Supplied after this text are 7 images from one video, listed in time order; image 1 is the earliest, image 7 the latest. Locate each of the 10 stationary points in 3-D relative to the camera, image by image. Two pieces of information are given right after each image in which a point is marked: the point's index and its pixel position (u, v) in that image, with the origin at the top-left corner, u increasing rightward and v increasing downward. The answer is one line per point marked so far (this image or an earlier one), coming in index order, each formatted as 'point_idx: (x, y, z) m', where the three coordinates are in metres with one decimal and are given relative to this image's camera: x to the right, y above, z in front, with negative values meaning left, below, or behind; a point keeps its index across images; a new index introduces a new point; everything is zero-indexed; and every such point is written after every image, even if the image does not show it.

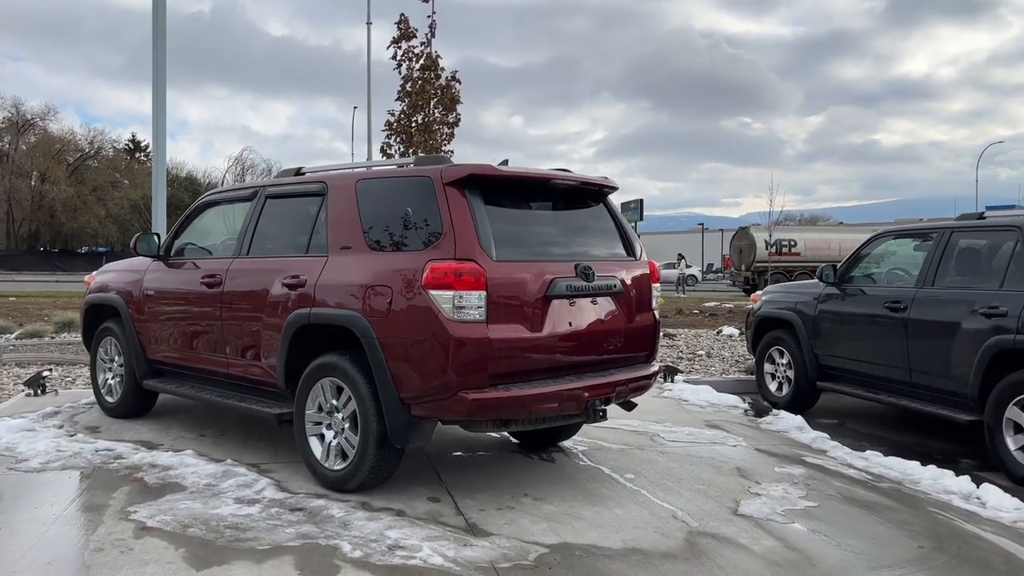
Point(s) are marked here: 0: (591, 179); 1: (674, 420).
0: (+0.4, +0.6, +4.7) m
1: (+1.2, -1.0, +6.6) m
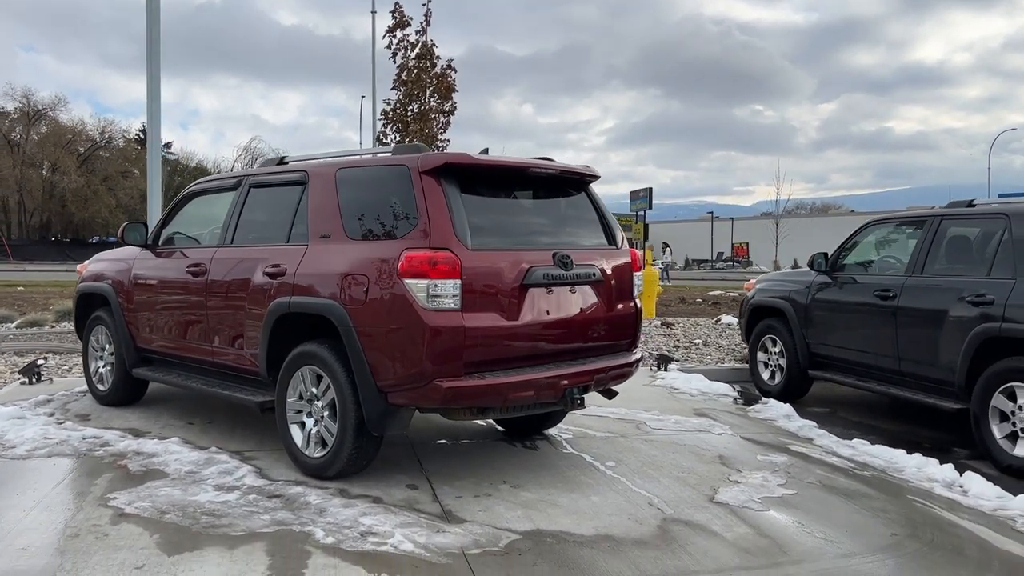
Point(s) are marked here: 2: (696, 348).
0: (+0.3, +0.6, +4.7) m
1: (+1.1, -0.9, +6.6) m
2: (+2.1, -0.7, +10.0) m
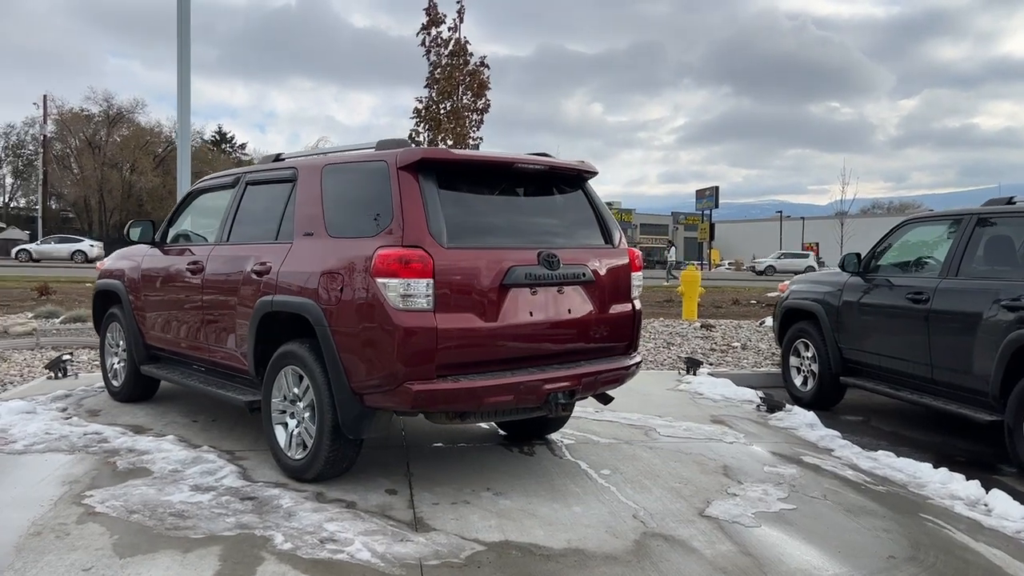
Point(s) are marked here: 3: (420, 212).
0: (+0.3, +0.6, +4.5) m
1: (+1.2, -0.9, +6.3) m
2: (+2.5, -0.7, +9.7) m
3: (-0.4, +0.3, +4.0) m
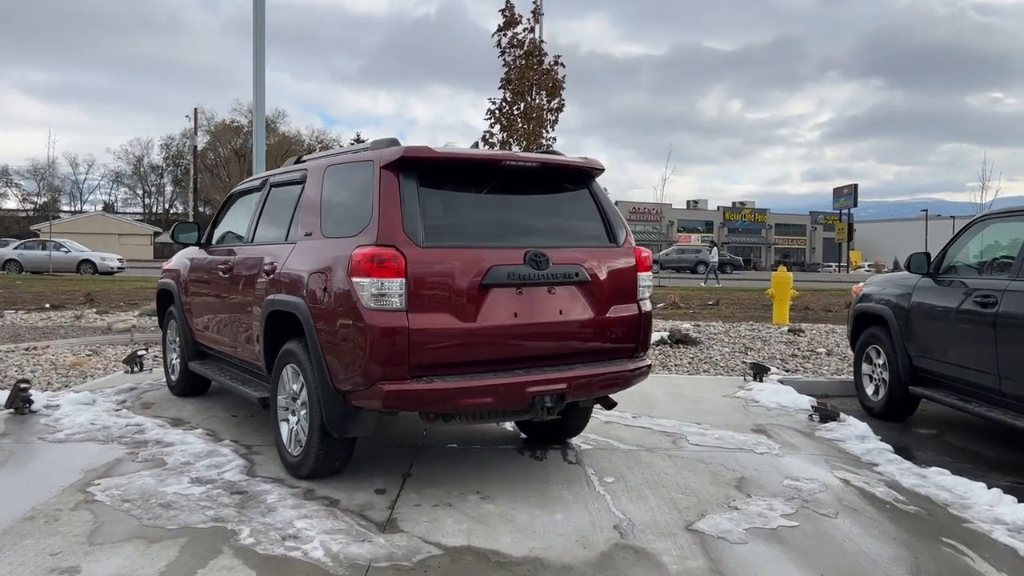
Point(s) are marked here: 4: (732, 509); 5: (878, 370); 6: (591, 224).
0: (+0.2, +0.6, +4.4) m
1: (+1.4, -0.9, +6.0) m
2: (+3.2, -0.7, +9.2) m
3: (-0.5, +0.3, +4.0) m
4: (+1.0, -1.0, +4.1) m
5: (+2.9, -0.7, +7.0) m
6: (+0.4, +0.3, +4.6) m
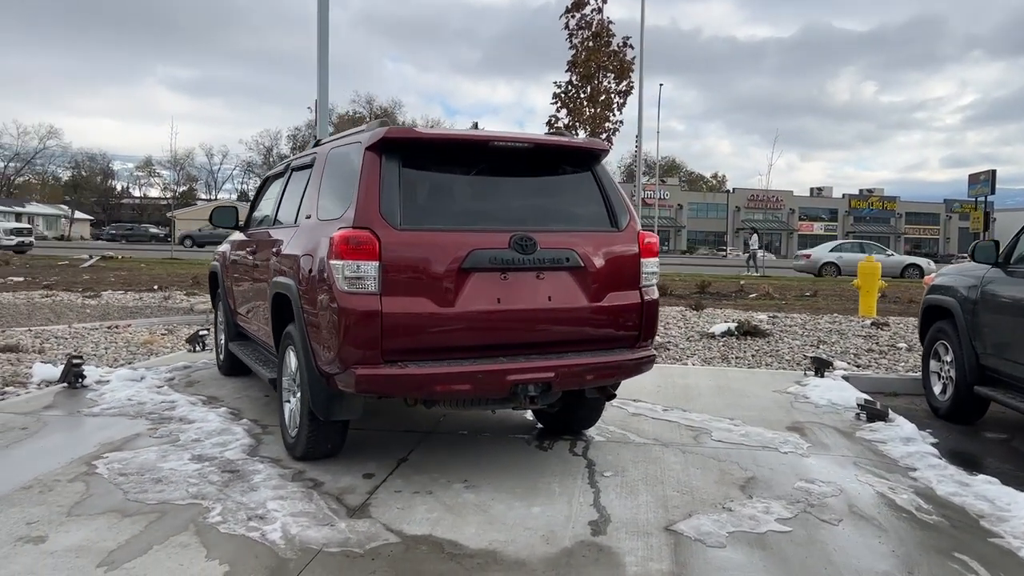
0: (+0.2, +0.7, +4.2) m
1: (+1.6, -0.8, +5.7) m
2: (+3.8, -0.6, +8.6) m
3: (-0.6, +0.4, +3.9) m
4: (+0.9, -1.0, +3.9) m
5: (+3.2, -0.6, +6.5) m
6: (+0.4, +0.4, +4.4) m
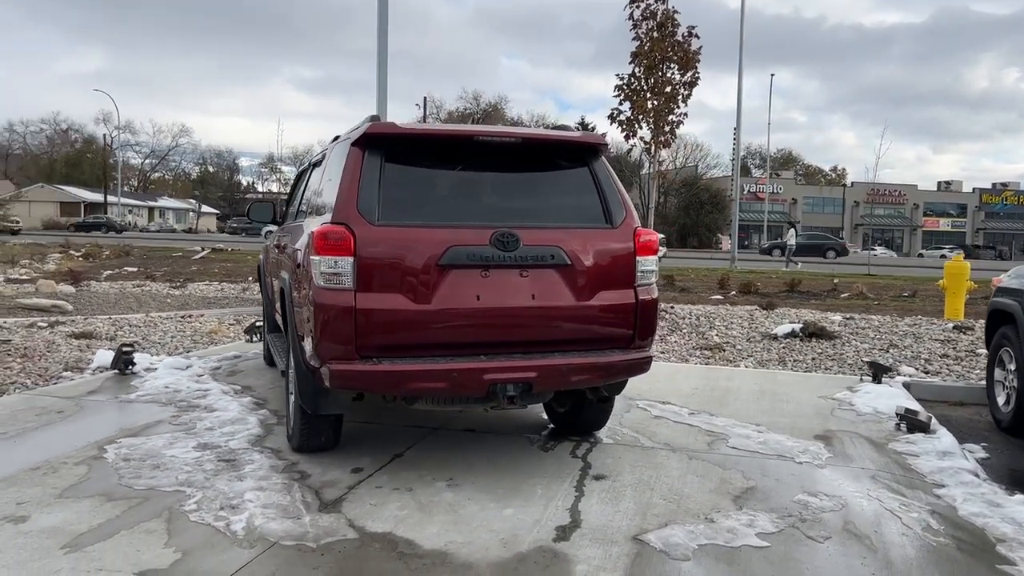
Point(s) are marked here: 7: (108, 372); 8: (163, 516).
0: (+0.1, +0.7, +4.1) m
1: (+1.7, -0.8, +5.4) m
2: (+4.2, -0.6, +8.0) m
3: (-0.7, +0.4, +3.9) m
4: (+0.8, -1.0, +3.7) m
5: (+3.4, -0.6, +6.0) m
6: (+0.4, +0.4, +4.3) m
7: (-3.0, -0.6, +6.6) m
8: (-1.4, -0.9, +3.6) m
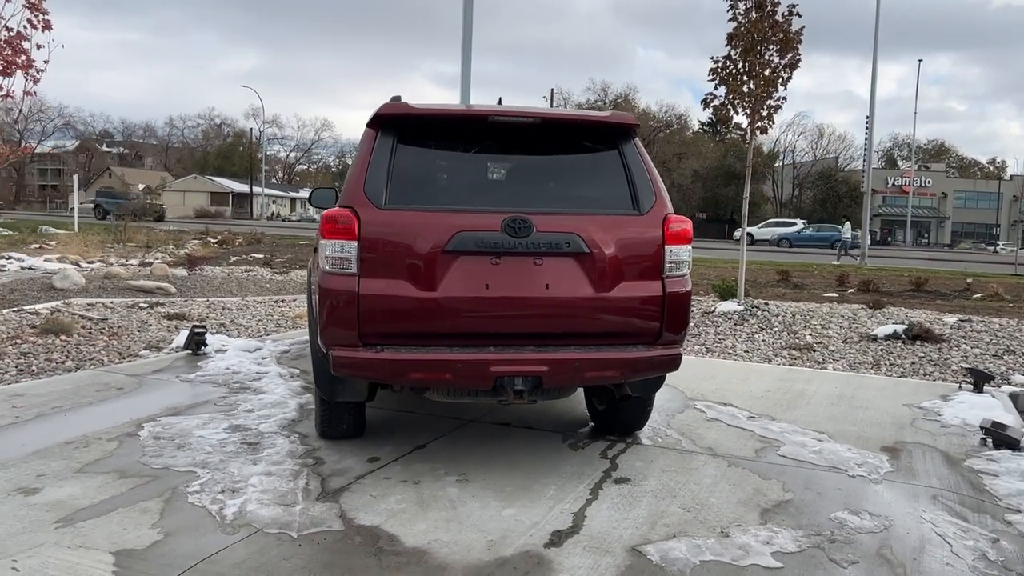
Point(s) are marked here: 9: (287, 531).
0: (+0.2, +0.8, +3.9) m
1: (+1.9, -0.8, +5.0) m
2: (+4.8, -0.7, +7.1) m
3: (-0.6, +0.5, +3.8) m
4: (+0.8, -0.9, +3.4) m
5: (+3.7, -0.6, +5.2) m
6: (+0.5, +0.5, +4.0) m
7: (-2.6, -0.5, +6.8) m
8: (-1.4, -0.9, +3.6) m
9: (-0.8, -0.9, +3.3) m
